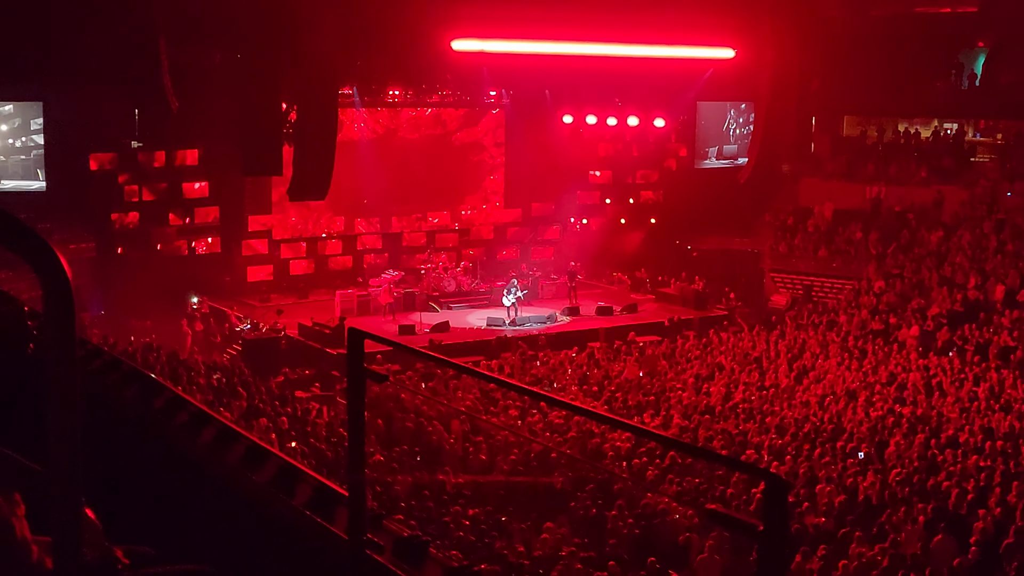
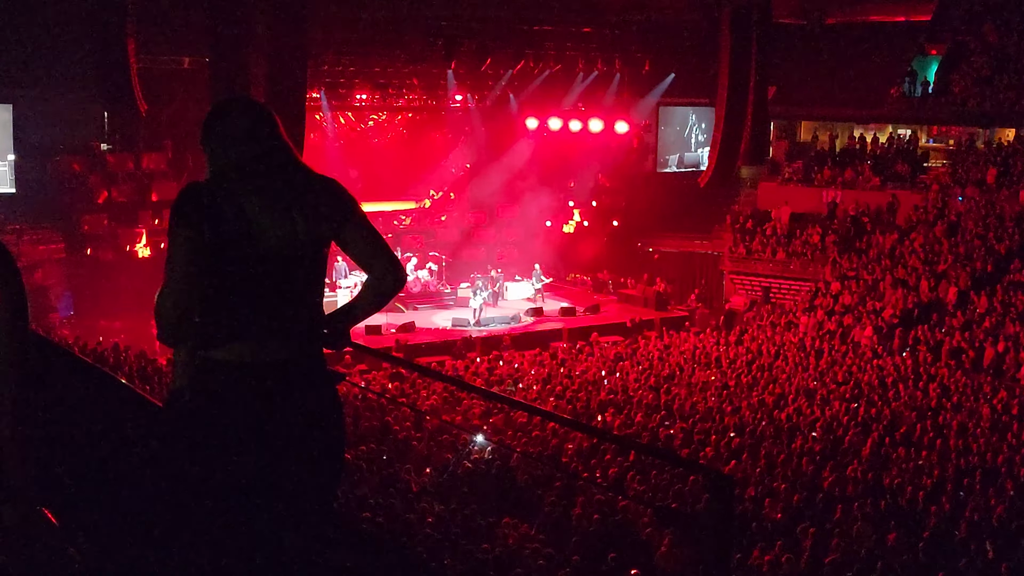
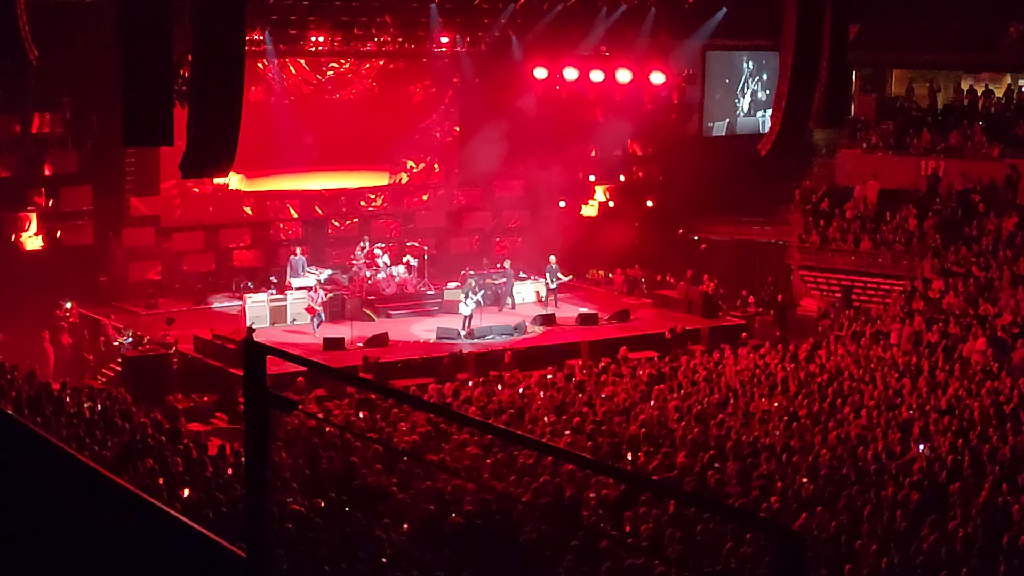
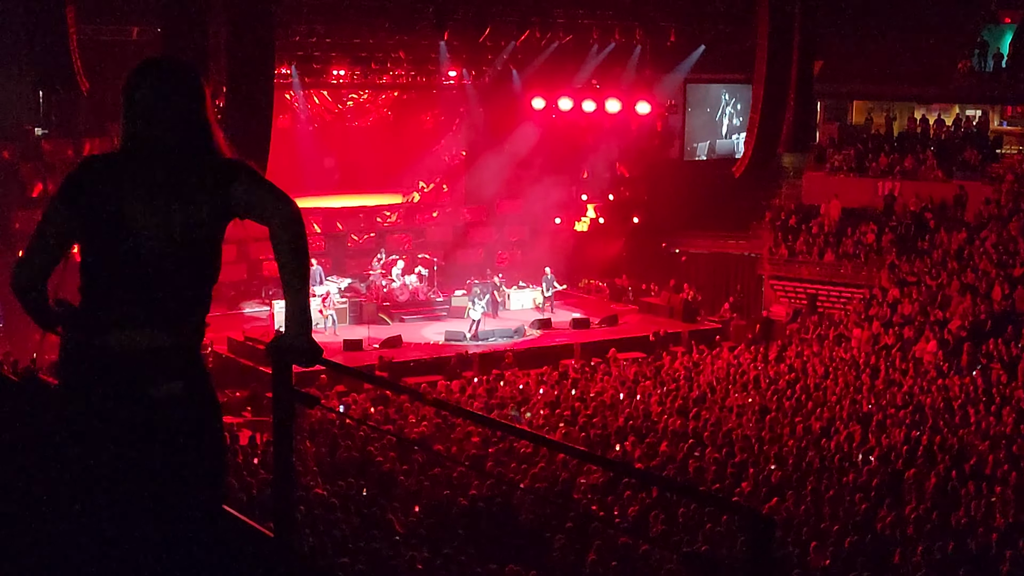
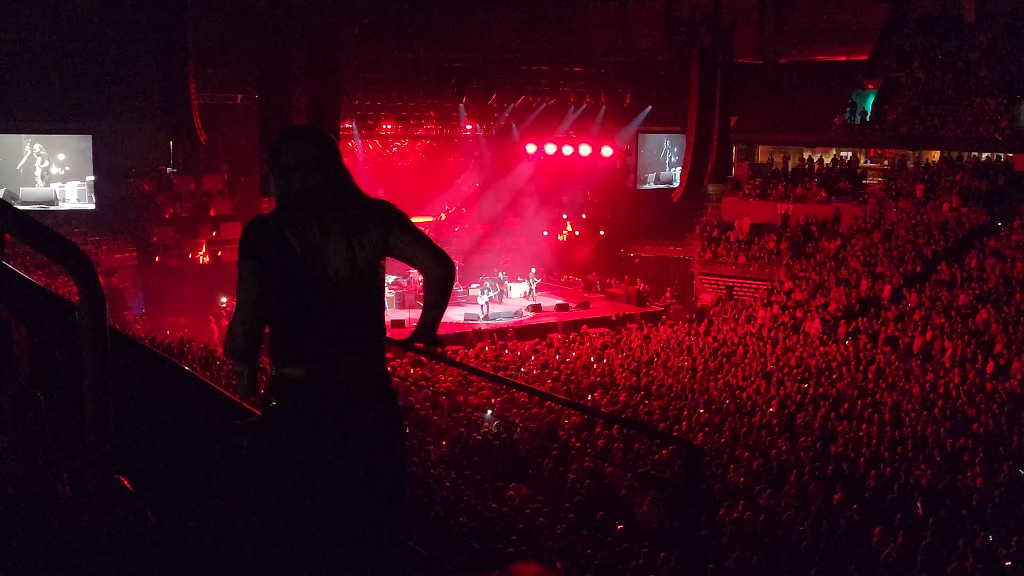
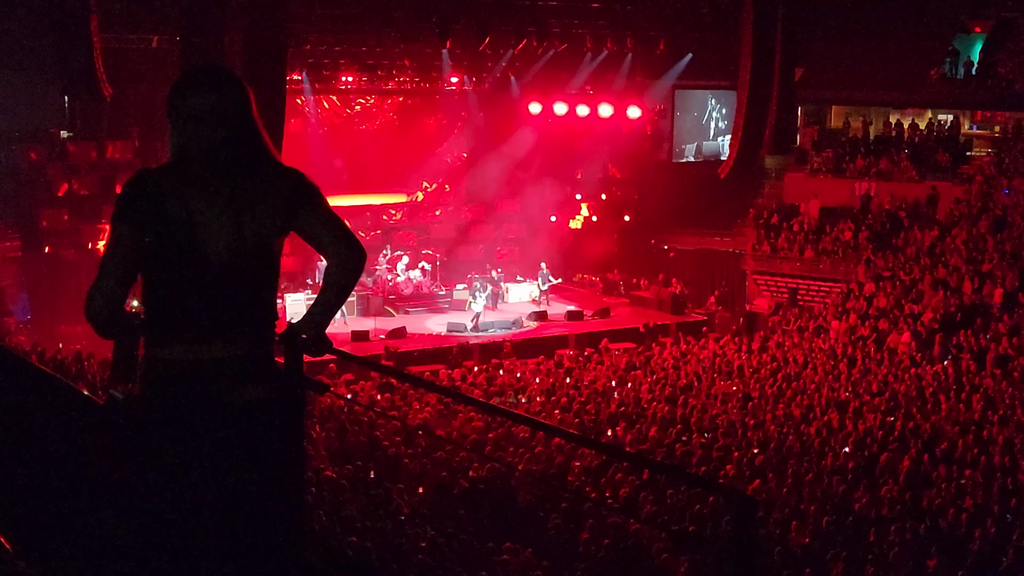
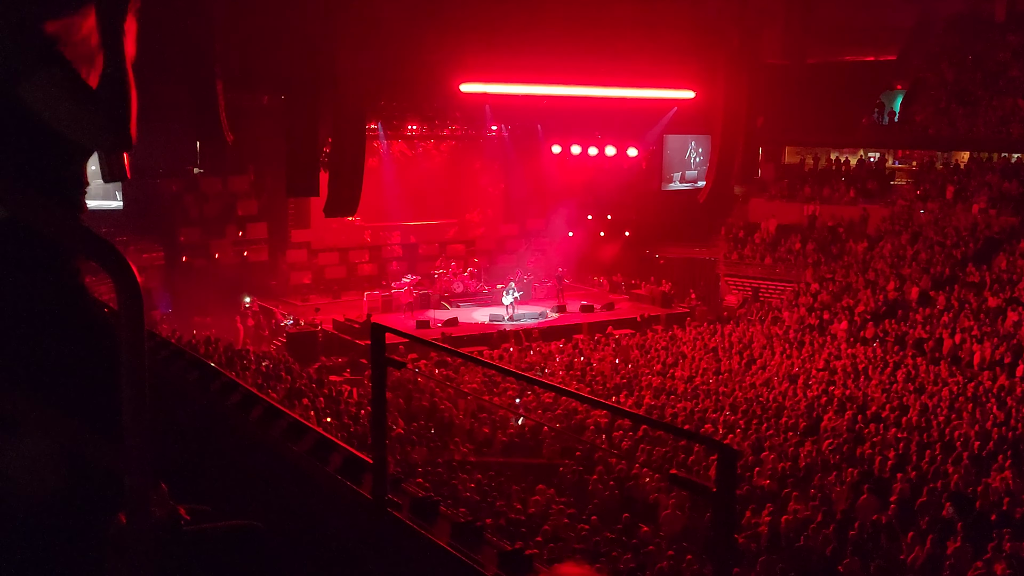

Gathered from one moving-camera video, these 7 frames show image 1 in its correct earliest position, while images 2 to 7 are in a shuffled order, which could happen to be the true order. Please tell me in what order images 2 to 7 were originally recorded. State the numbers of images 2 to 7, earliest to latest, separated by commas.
7, 5, 2, 6, 4, 3
